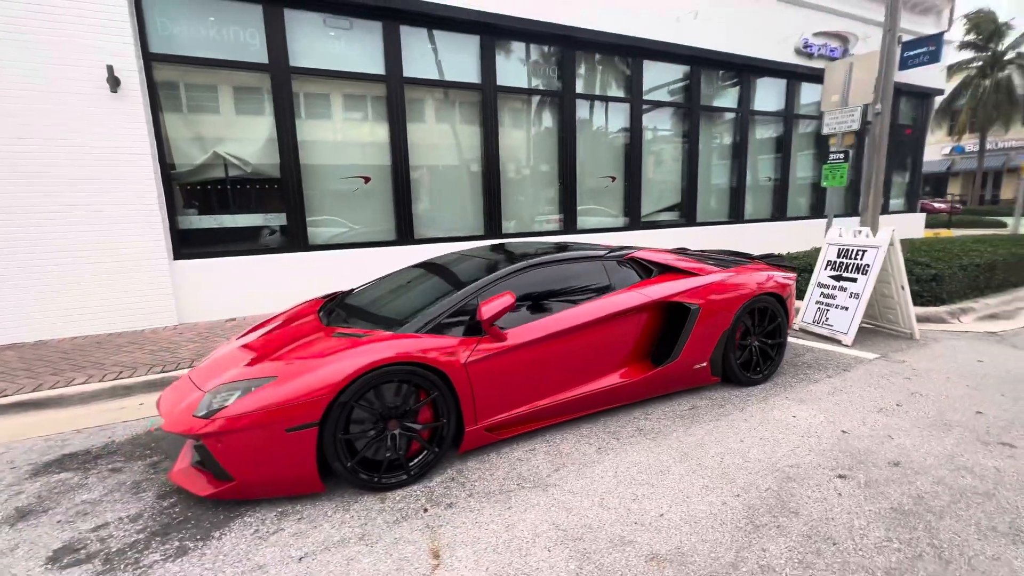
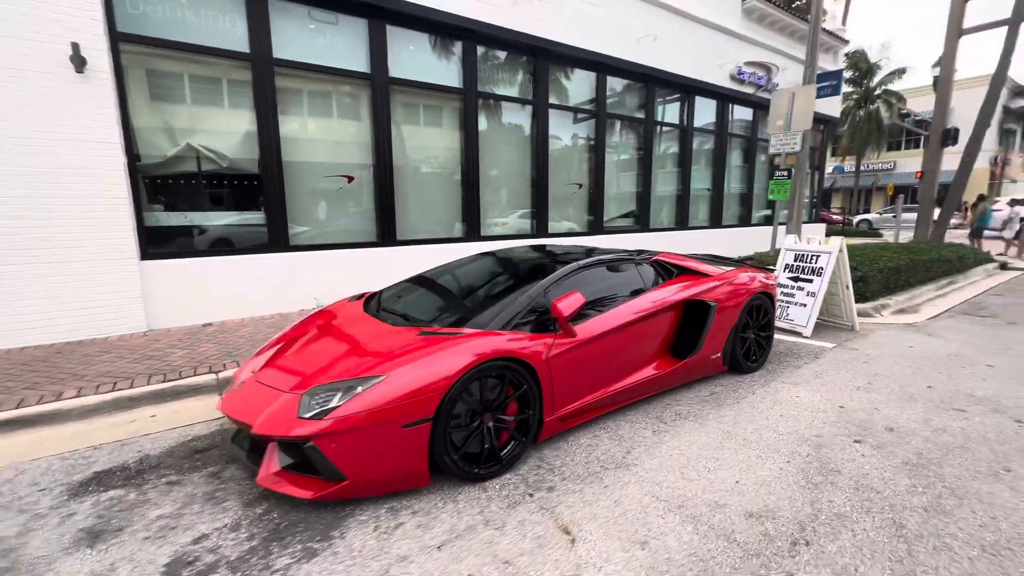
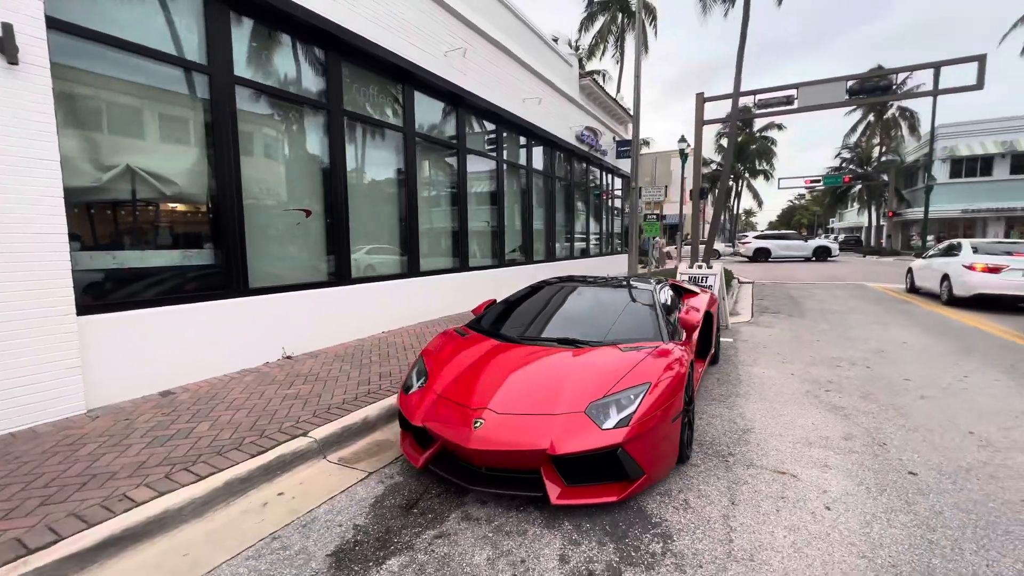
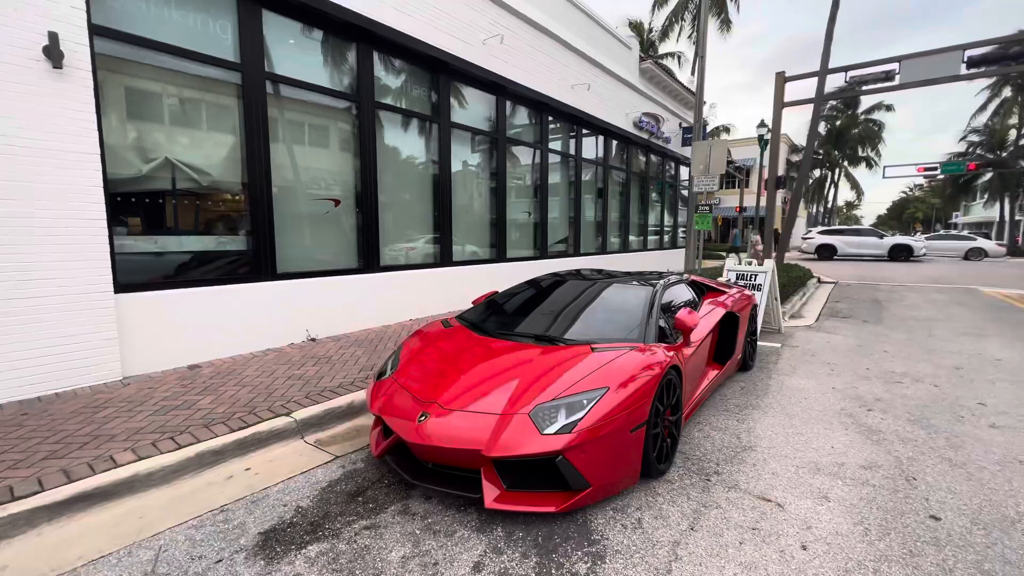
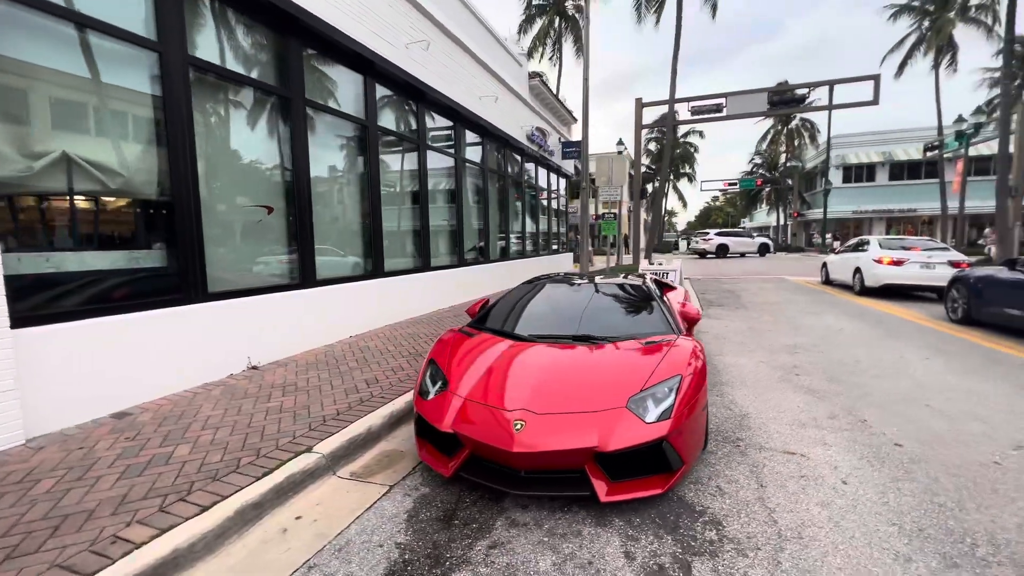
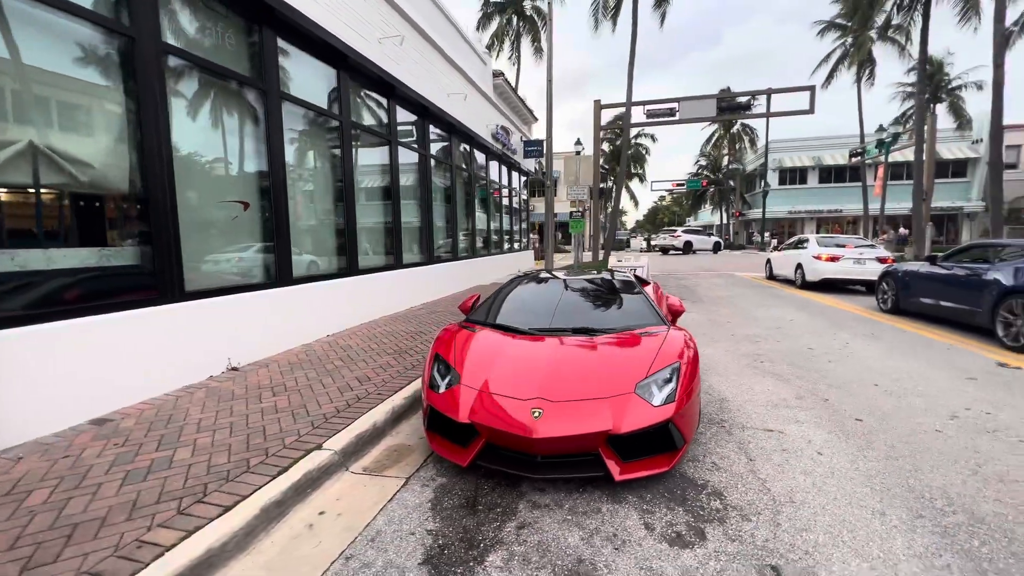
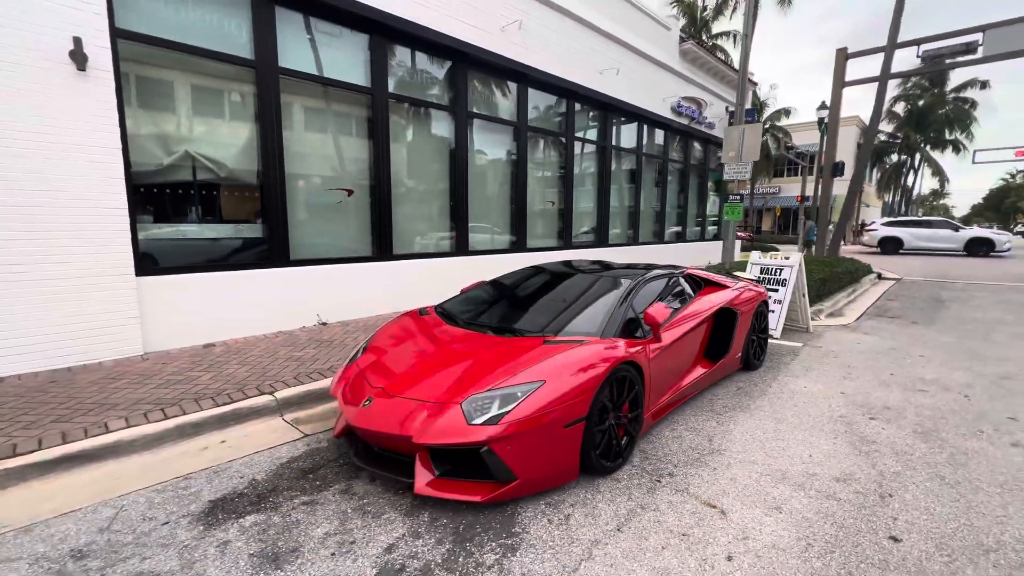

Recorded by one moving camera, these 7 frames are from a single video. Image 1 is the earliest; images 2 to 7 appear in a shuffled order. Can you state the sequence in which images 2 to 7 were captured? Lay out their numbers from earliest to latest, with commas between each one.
2, 7, 4, 3, 5, 6
